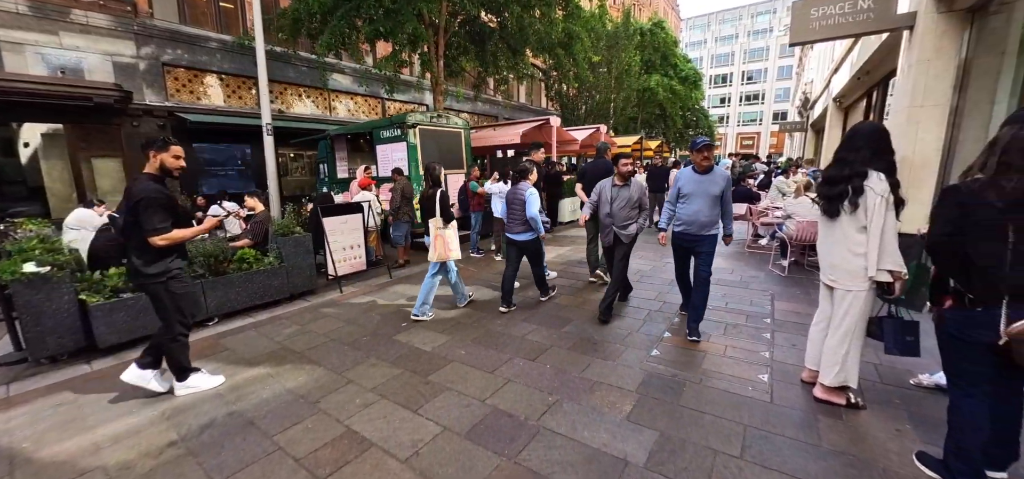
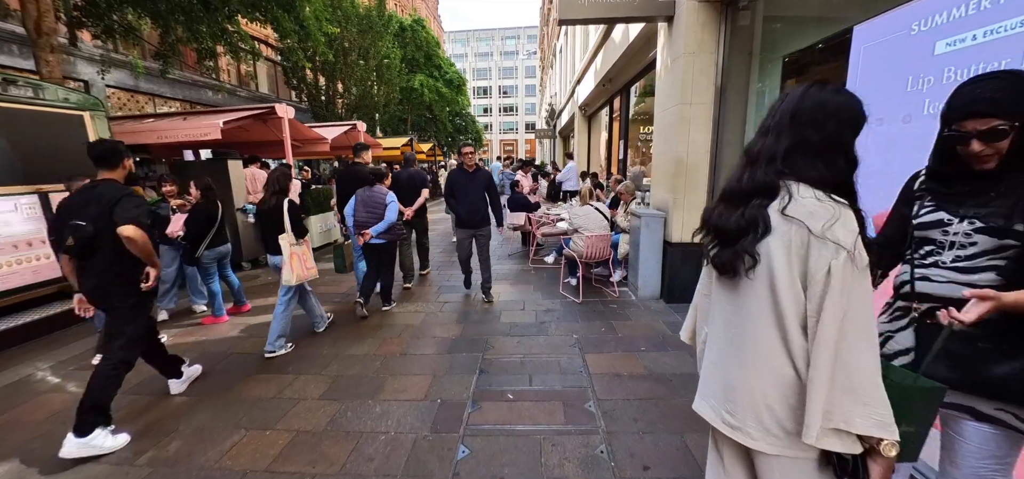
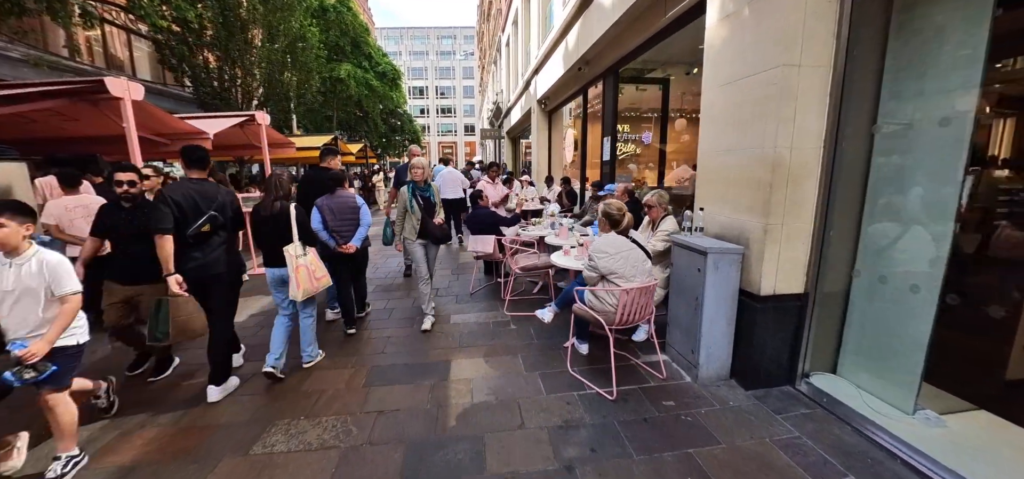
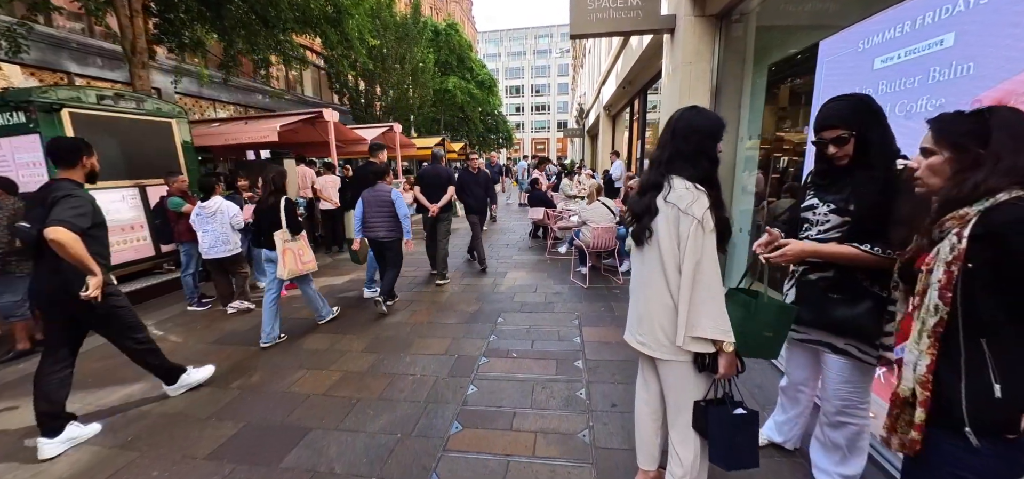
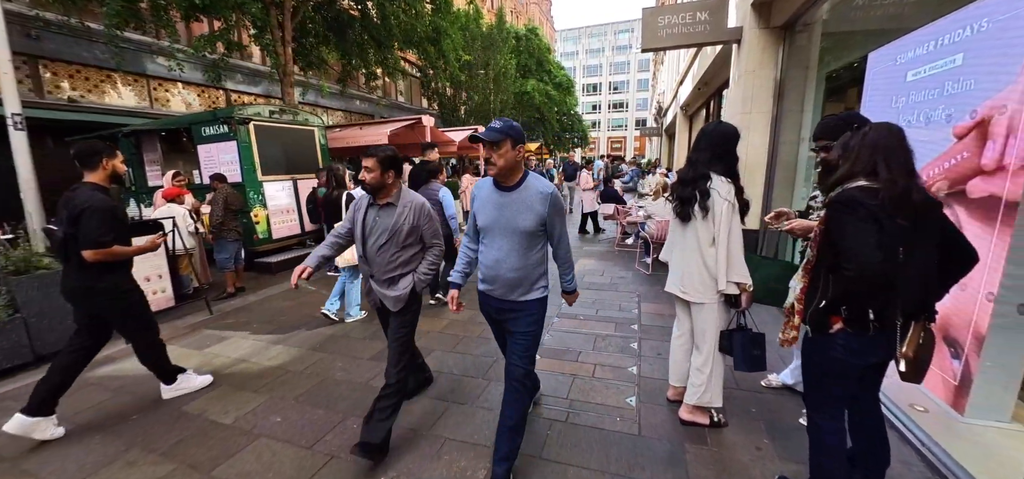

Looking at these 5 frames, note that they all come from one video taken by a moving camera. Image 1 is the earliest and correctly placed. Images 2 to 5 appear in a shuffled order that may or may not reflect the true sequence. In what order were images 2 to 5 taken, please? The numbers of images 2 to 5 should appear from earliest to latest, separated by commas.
5, 4, 2, 3
